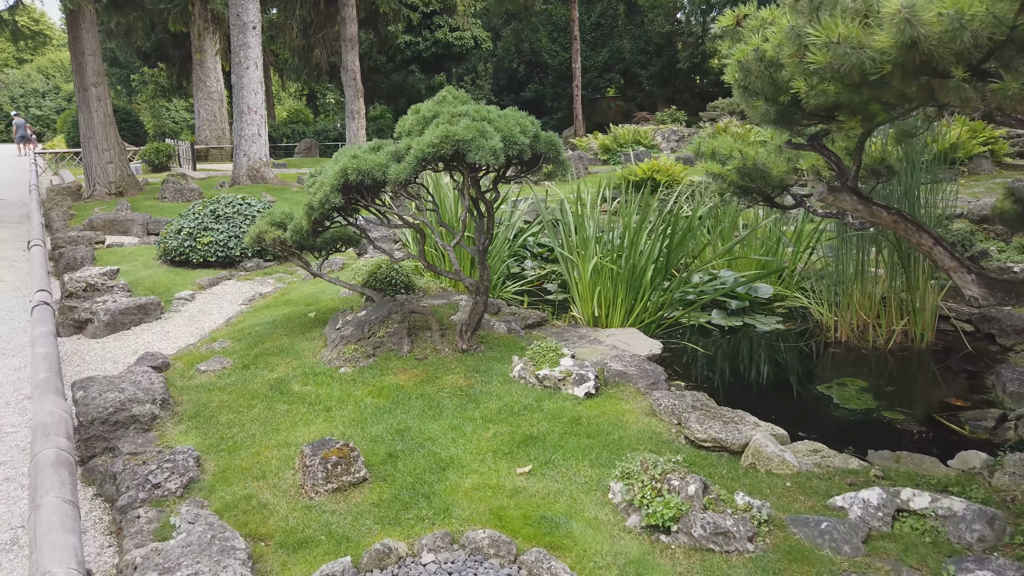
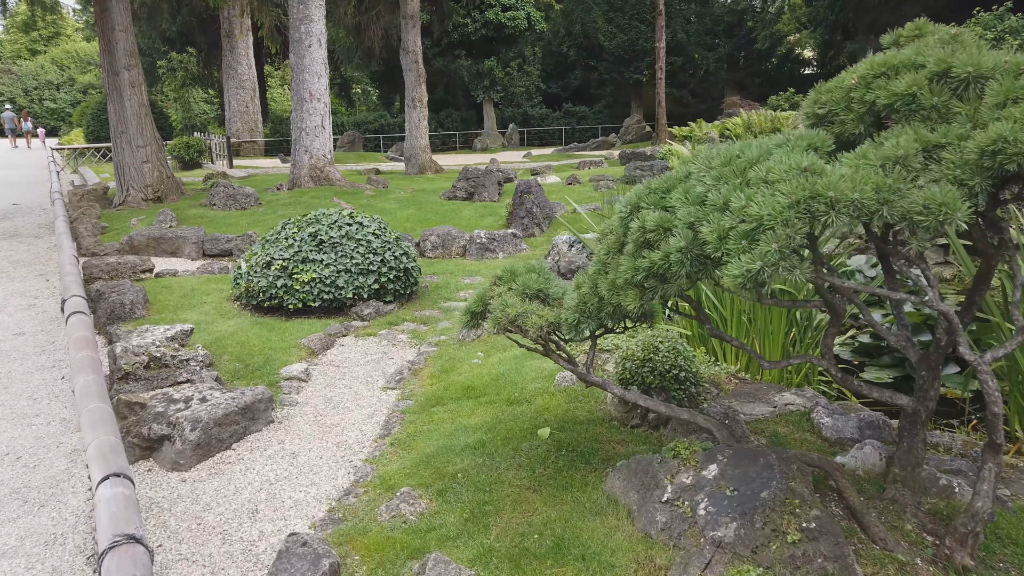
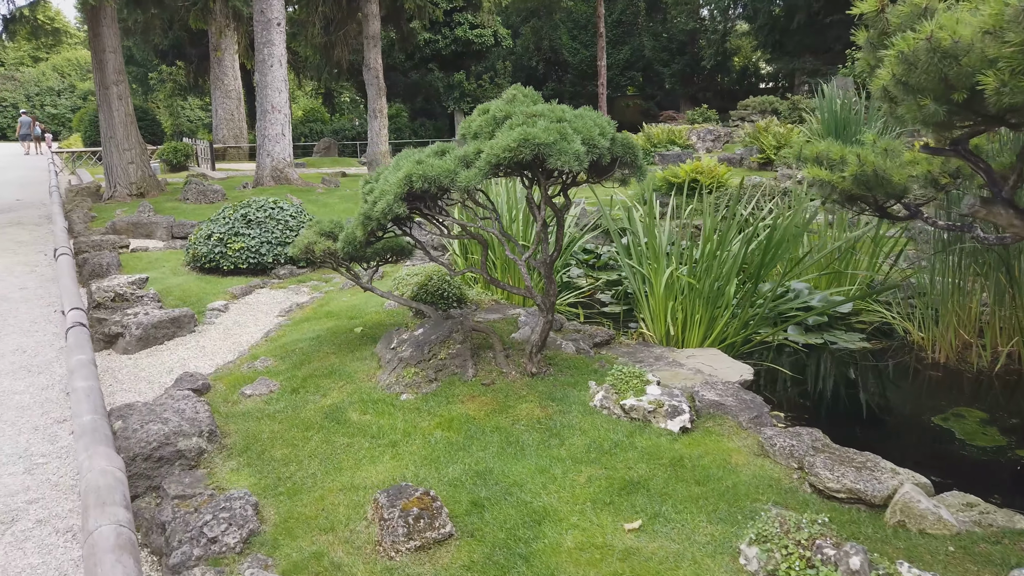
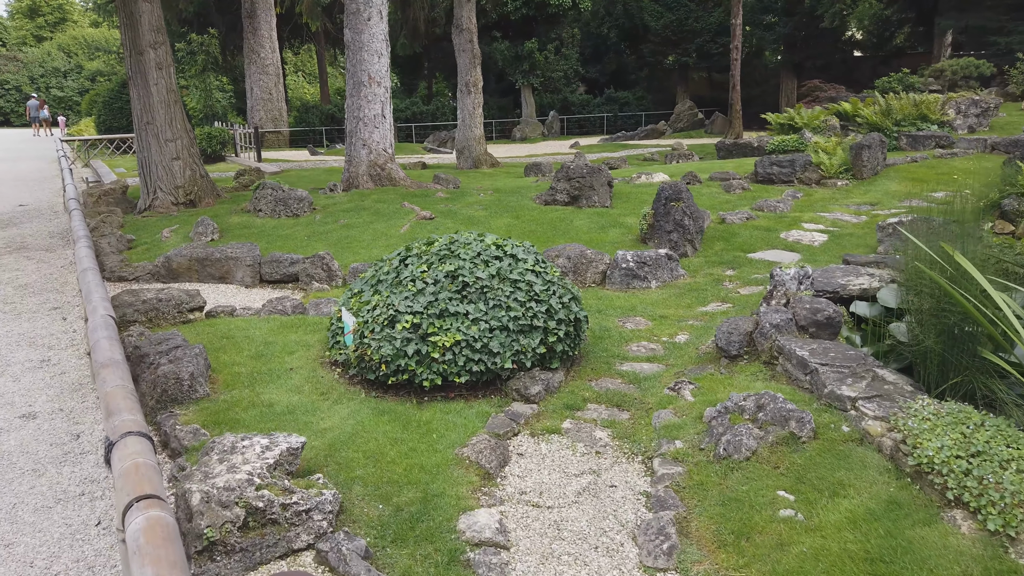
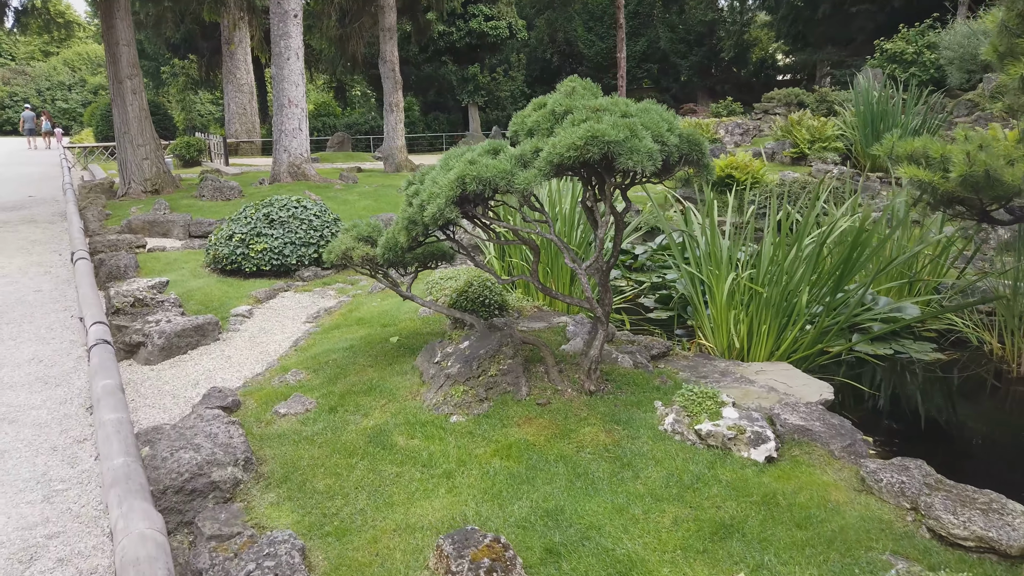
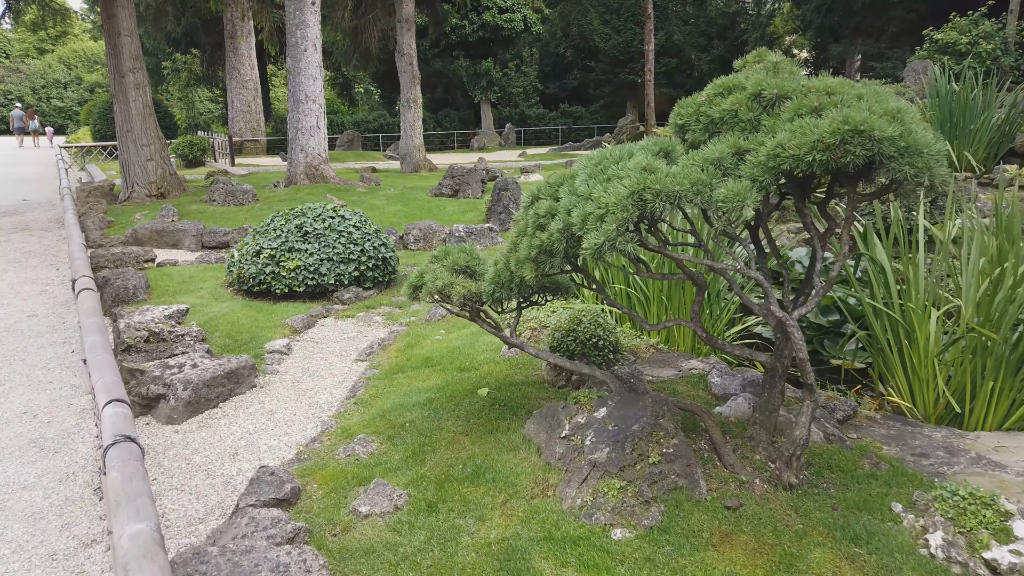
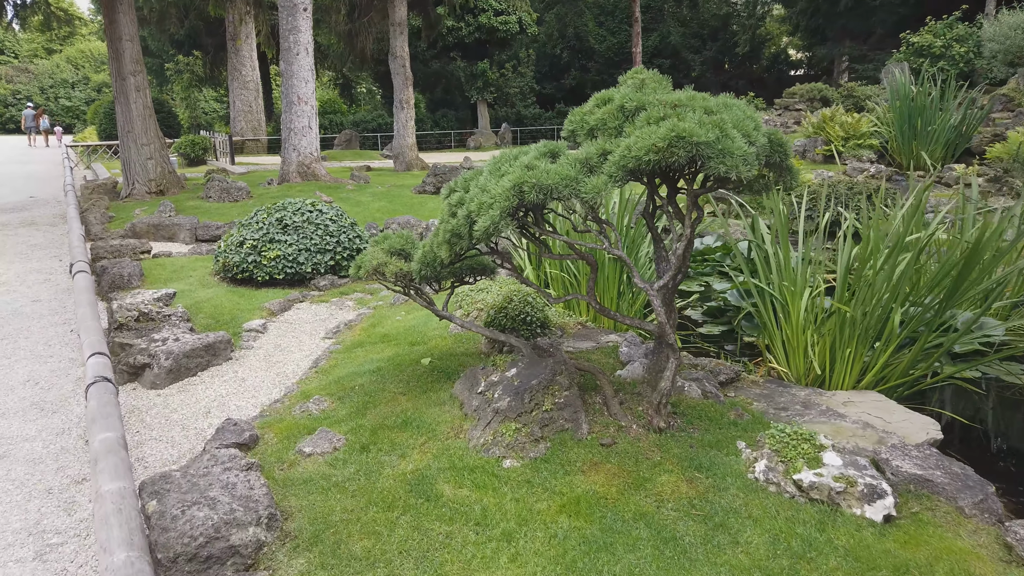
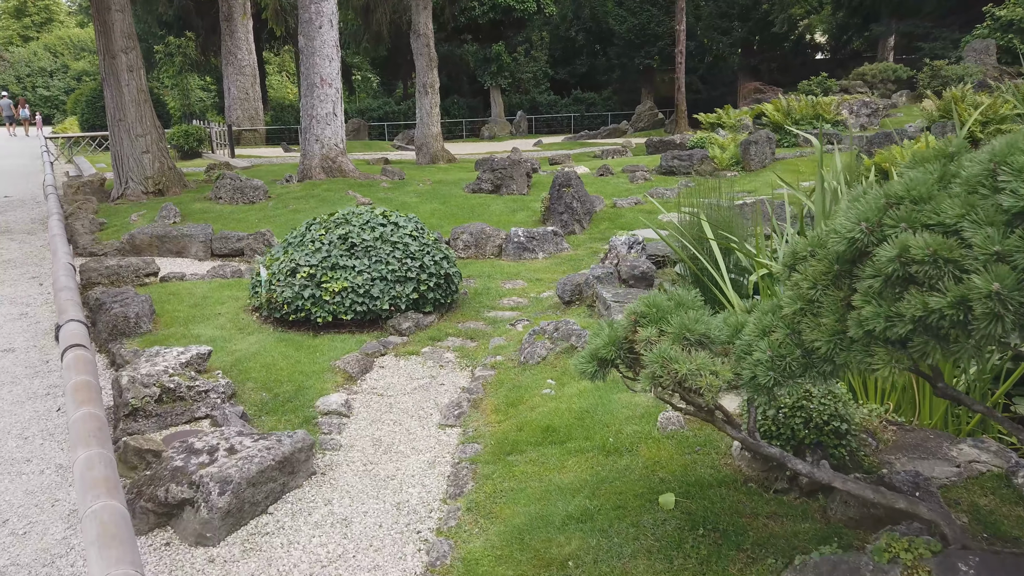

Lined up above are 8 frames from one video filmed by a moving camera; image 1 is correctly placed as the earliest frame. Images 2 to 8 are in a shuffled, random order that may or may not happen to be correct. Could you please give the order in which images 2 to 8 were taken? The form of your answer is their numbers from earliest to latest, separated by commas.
3, 5, 7, 6, 2, 8, 4
